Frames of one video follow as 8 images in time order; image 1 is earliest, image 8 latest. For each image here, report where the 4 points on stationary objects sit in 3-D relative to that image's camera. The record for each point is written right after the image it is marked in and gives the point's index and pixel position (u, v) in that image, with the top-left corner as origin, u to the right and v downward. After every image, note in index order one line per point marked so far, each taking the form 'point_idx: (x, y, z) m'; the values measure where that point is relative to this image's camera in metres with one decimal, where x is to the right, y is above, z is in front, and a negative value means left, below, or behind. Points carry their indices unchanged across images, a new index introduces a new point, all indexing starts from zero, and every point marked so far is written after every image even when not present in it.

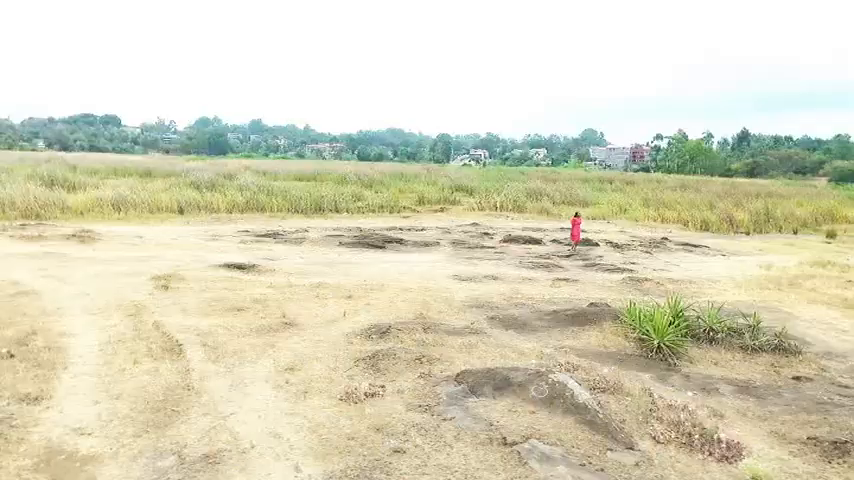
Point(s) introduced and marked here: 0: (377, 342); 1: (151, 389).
0: (-0.6, -1.2, +6.2) m
1: (-2.5, -1.4, +4.7) m
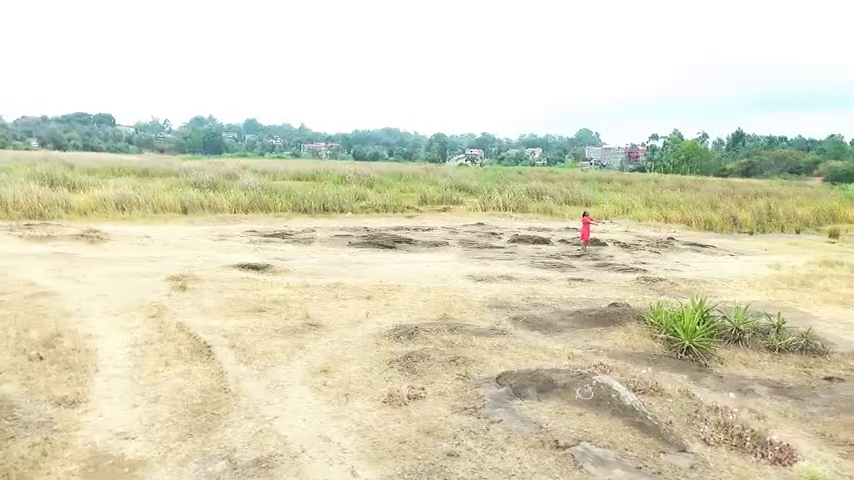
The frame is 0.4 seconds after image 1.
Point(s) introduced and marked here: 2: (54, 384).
0: (-0.2, -1.2, +6.1) m
1: (-2.1, -1.4, +4.6) m
2: (-3.3, -1.3, +4.6) m
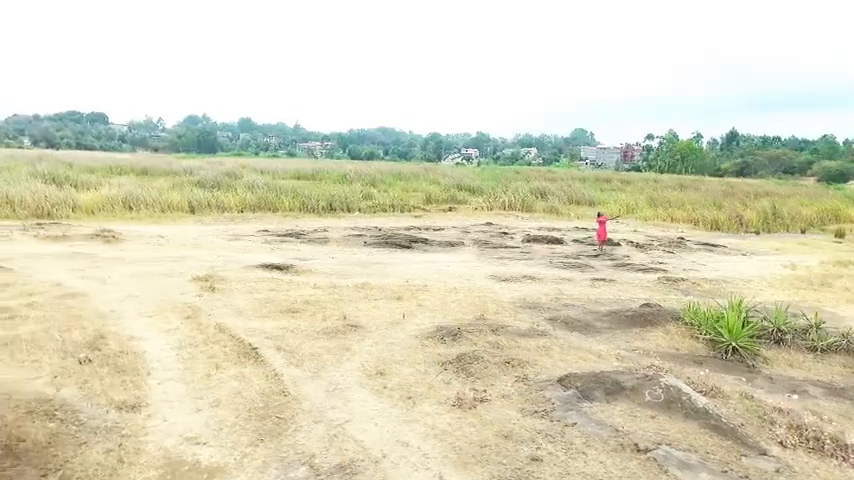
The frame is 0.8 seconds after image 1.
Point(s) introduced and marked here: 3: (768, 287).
0: (+0.3, -1.2, +6.1) m
1: (-1.6, -1.4, +4.5) m
2: (-2.8, -1.3, +4.5) m
3: (+7.5, -1.0, +11.3) m
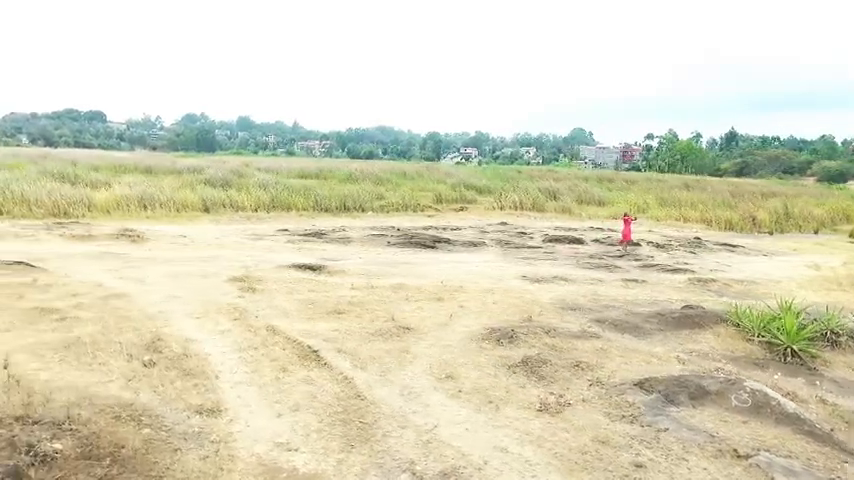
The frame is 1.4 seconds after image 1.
0: (+1.0, -1.2, +6.0) m
1: (-0.9, -1.4, +4.5) m
2: (-2.1, -1.3, +4.4) m
3: (+8.1, -1.1, +11.2) m
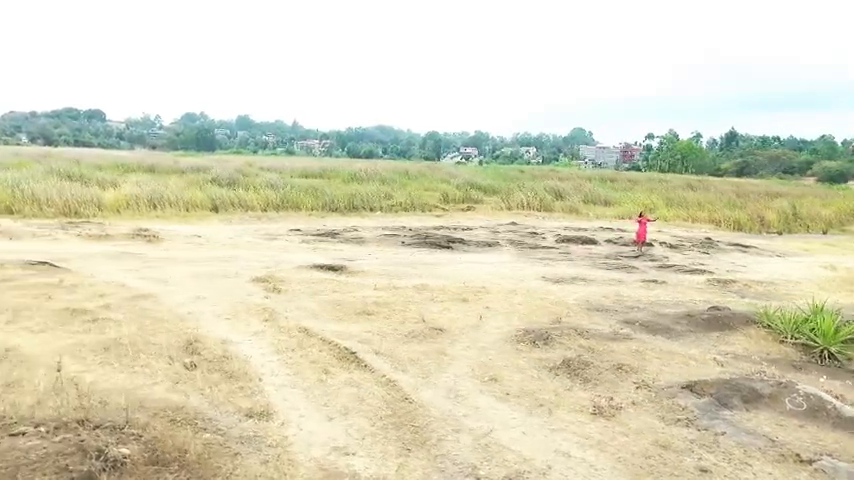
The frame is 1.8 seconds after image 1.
0: (+1.4, -1.3, +6.0) m
1: (-0.5, -1.4, +4.4) m
2: (-1.7, -1.3, +4.4) m
3: (+8.5, -1.1, +11.2) m
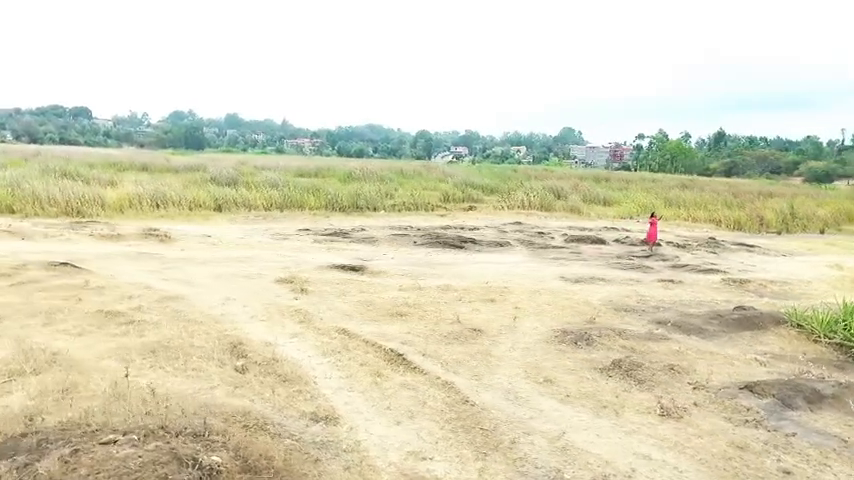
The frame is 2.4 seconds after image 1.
0: (+1.9, -1.3, +6.0) m
1: (0.0, -1.4, +4.4) m
2: (-1.1, -1.3, +4.3) m
3: (+8.9, -1.1, +11.3) m
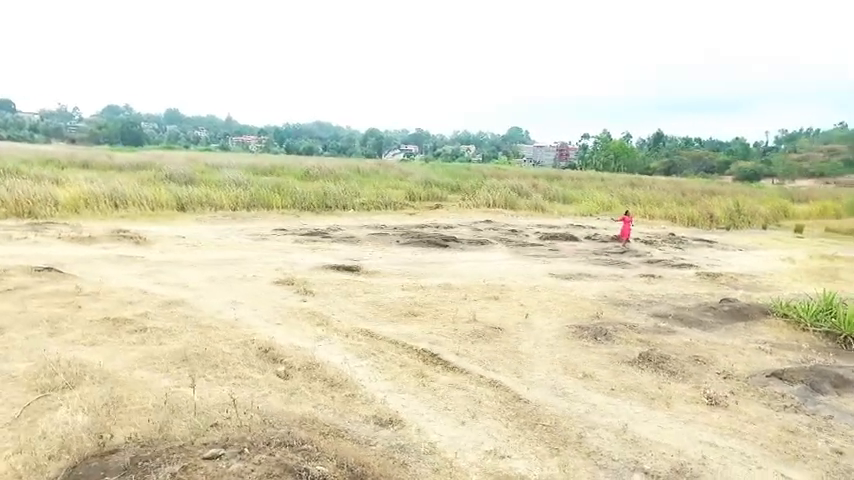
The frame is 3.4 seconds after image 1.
0: (+2.2, -1.2, +6.2) m
1: (+0.5, -1.4, +4.4) m
2: (-0.7, -1.3, +4.2) m
3: (+8.7, -1.0, +12.2) m
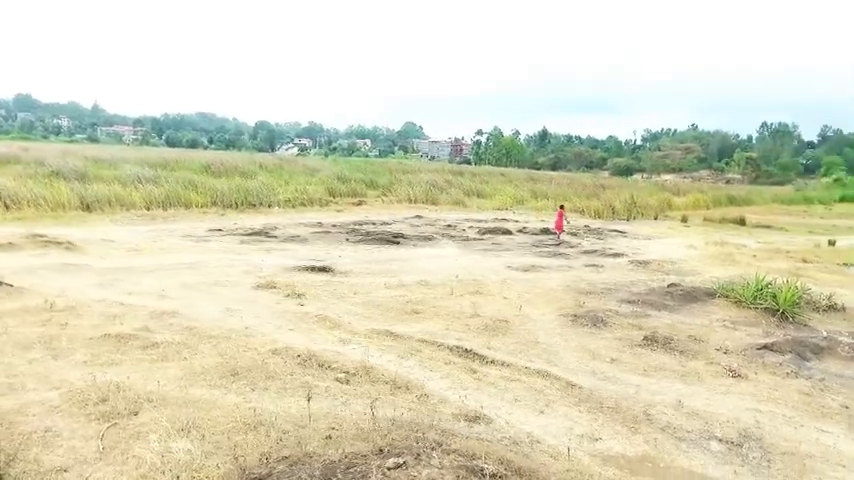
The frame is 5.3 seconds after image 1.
0: (+2.4, -1.2, +6.8) m
1: (+1.1, -1.4, +4.7) m
2: (0.0, -1.4, +4.3) m
3: (+7.5, -0.7, +13.9) m
